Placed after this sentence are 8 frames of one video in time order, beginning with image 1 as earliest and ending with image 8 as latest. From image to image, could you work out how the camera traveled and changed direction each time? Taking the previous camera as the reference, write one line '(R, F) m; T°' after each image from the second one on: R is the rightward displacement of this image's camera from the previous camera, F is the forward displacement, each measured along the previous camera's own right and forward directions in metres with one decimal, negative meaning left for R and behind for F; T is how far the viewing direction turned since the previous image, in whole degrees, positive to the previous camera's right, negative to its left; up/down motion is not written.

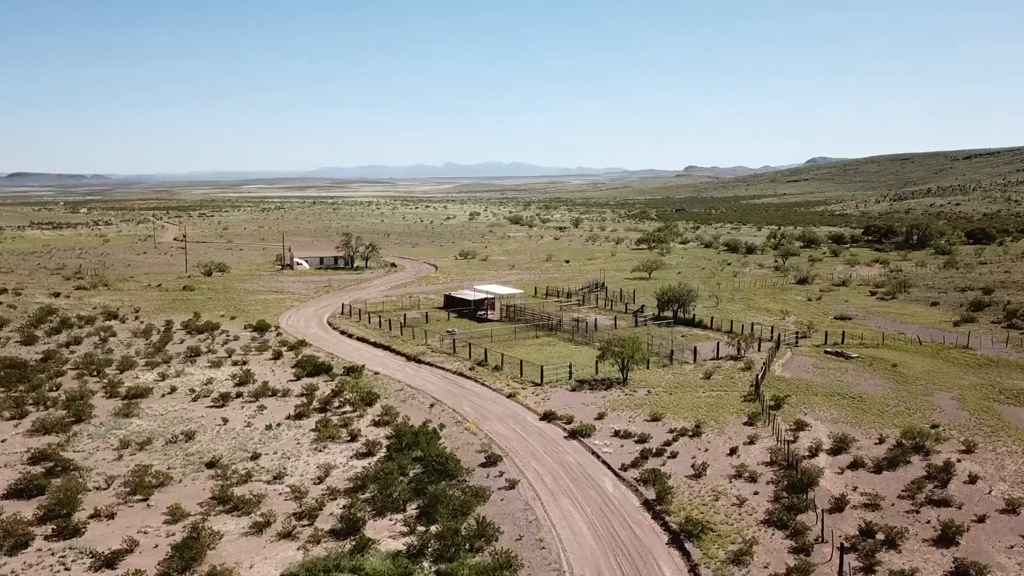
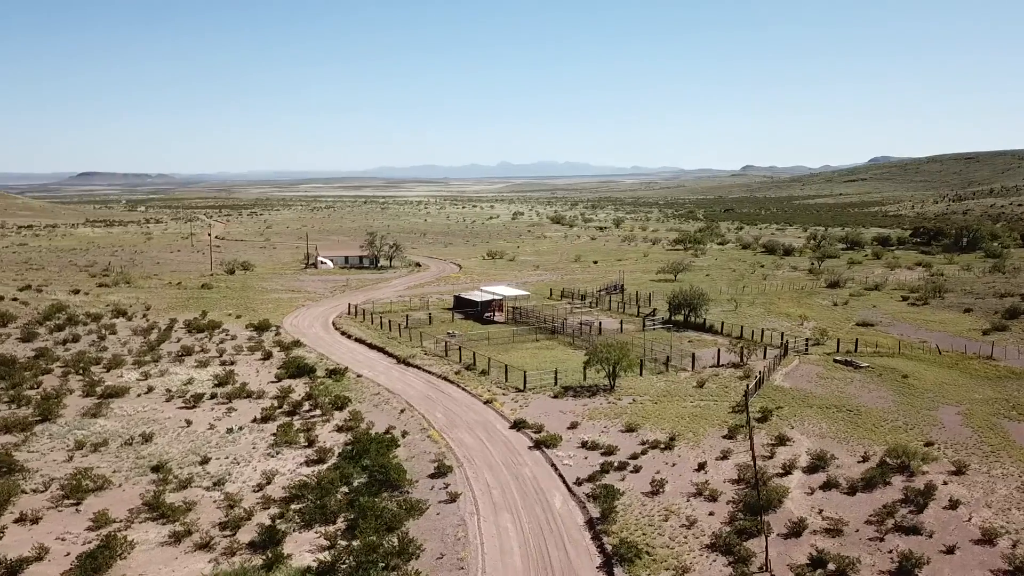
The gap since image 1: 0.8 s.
(+3.0, +1.2) m; -4°
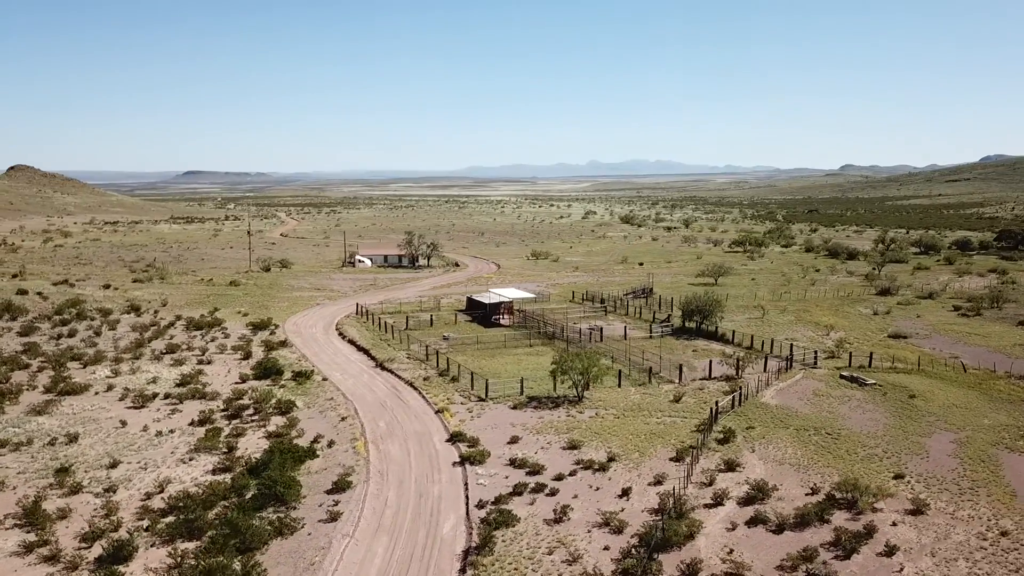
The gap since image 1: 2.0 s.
(+5.1, +2.0) m; -6°
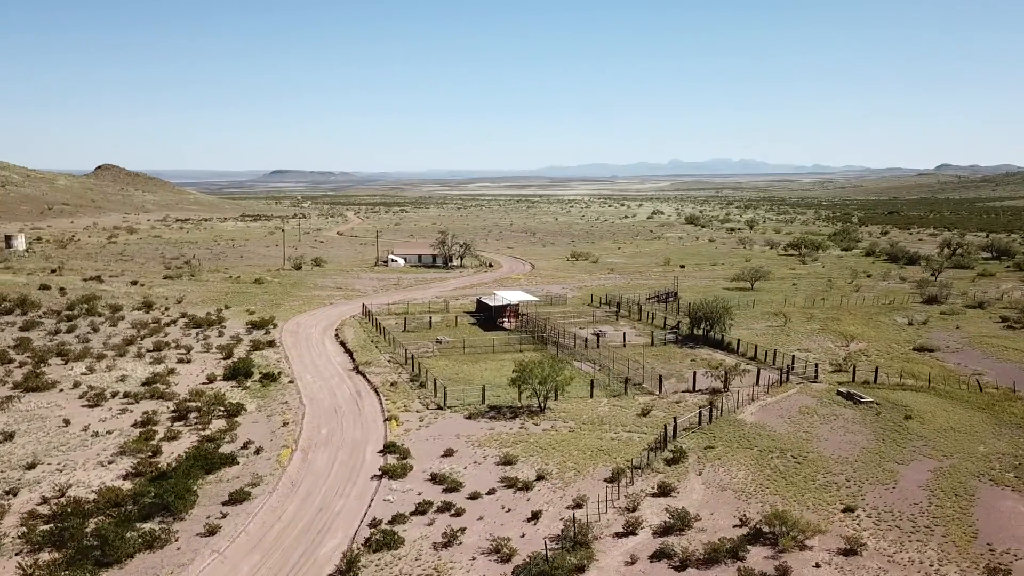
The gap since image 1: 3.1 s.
(+4.6, +1.7) m; -5°
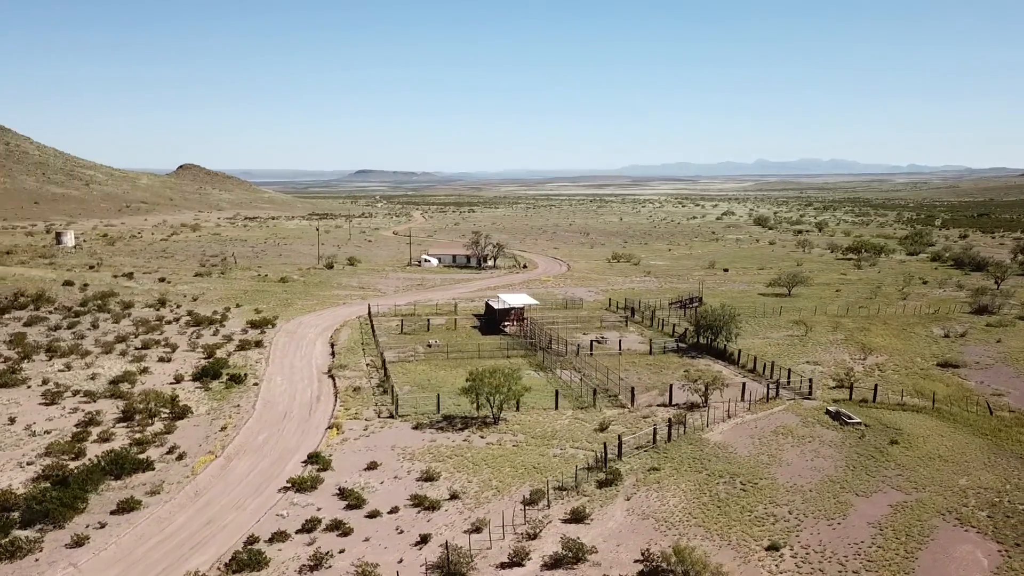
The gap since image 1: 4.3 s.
(+4.7, +1.7) m; -5°
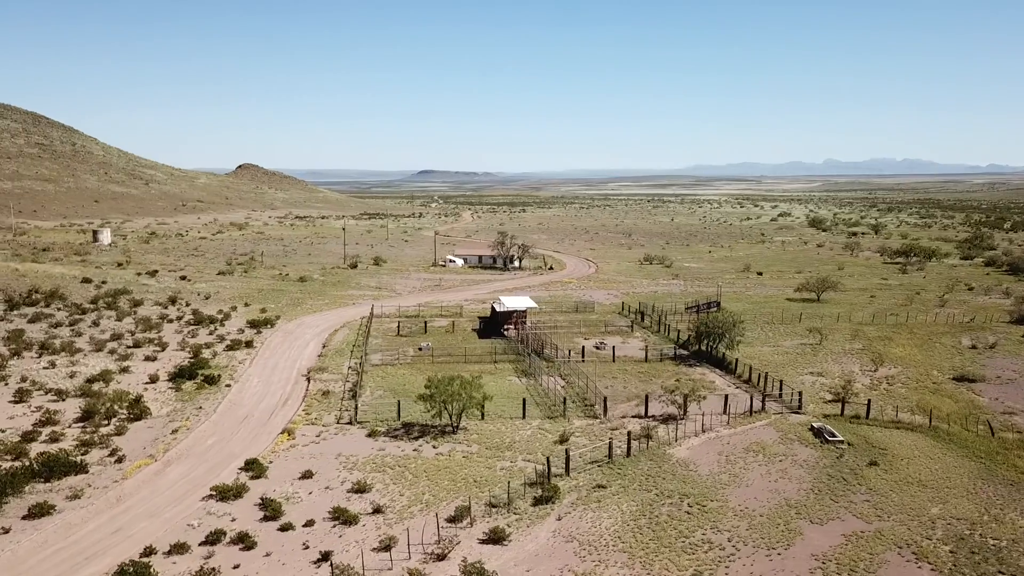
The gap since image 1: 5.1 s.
(+3.6, +1.3) m; -4°
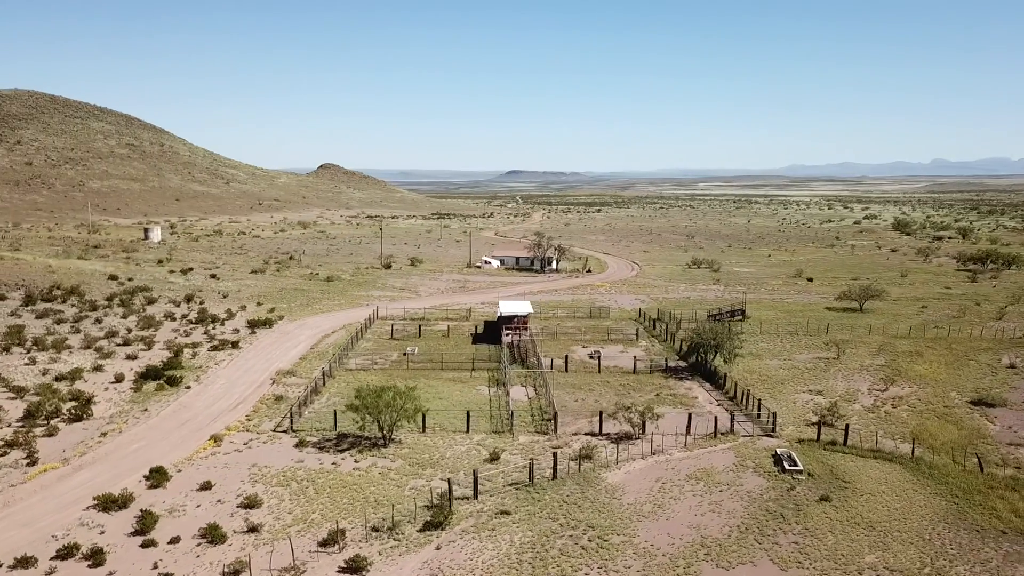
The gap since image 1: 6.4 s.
(+5.1, +2.0) m; -6°
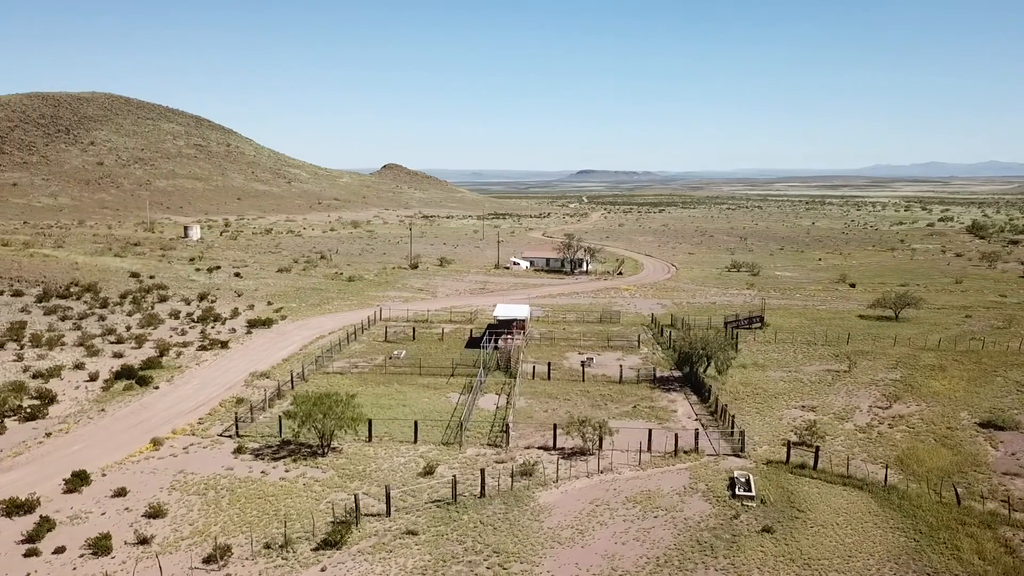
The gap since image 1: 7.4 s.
(+4.1, +1.6) m; -5°
